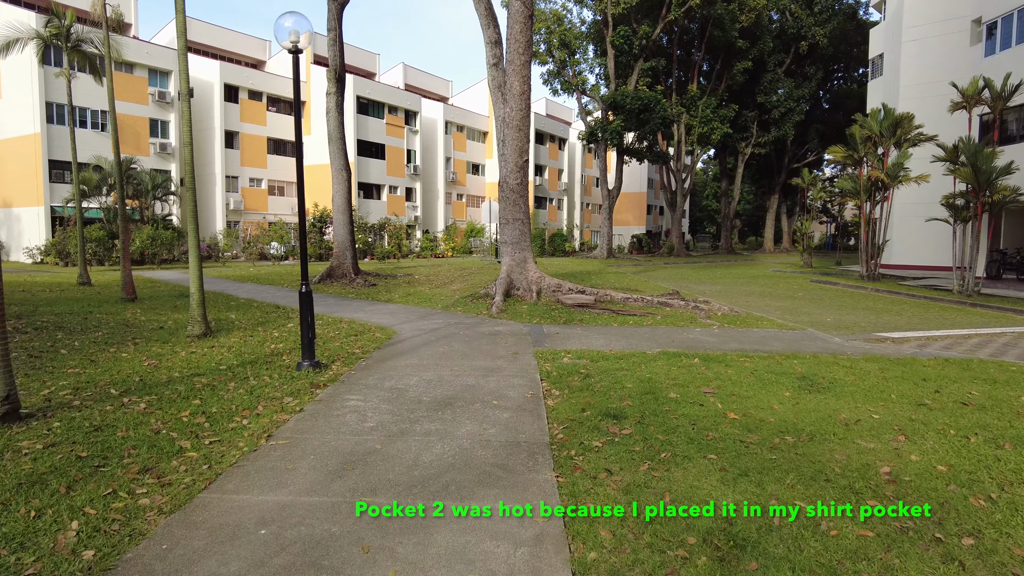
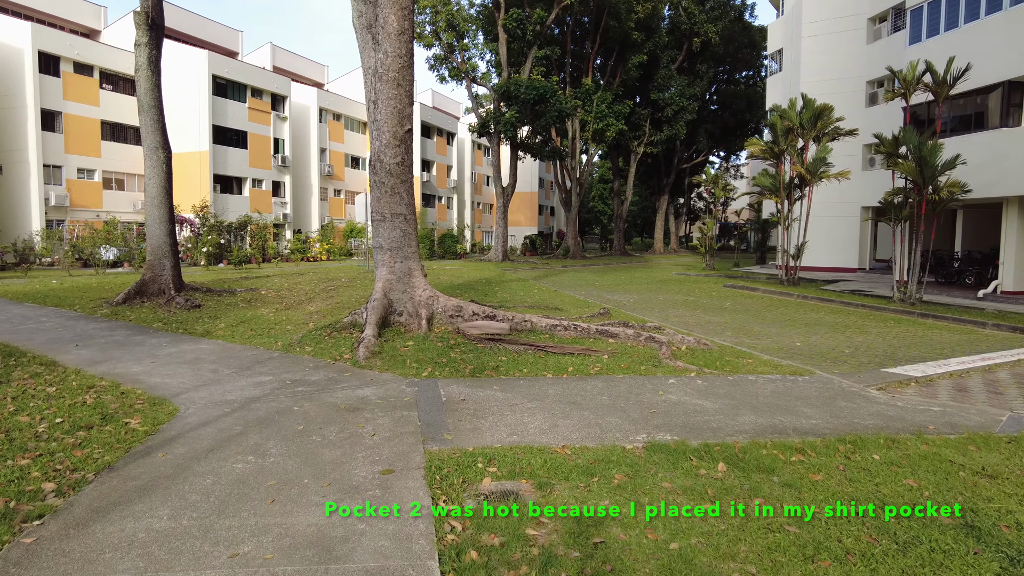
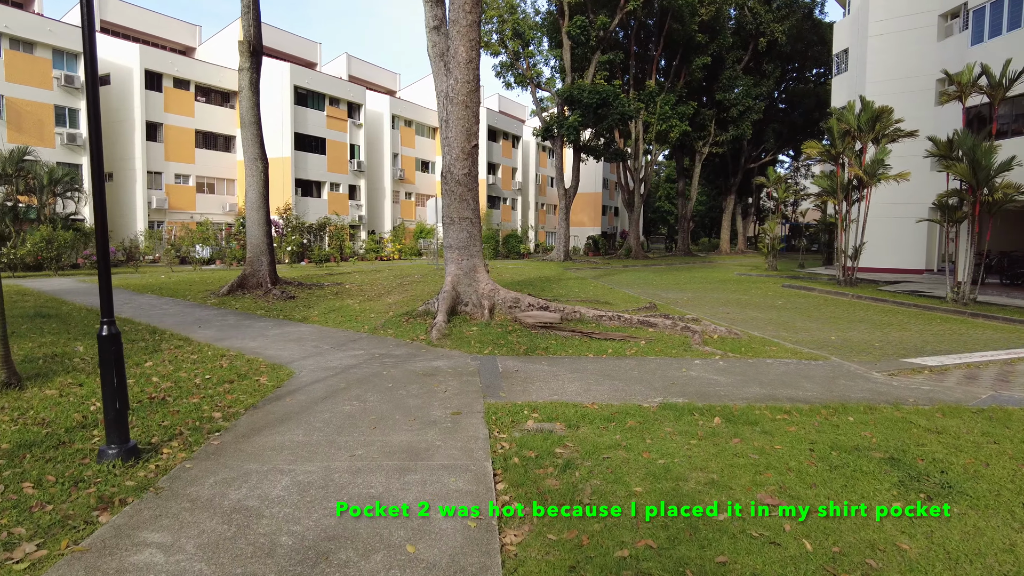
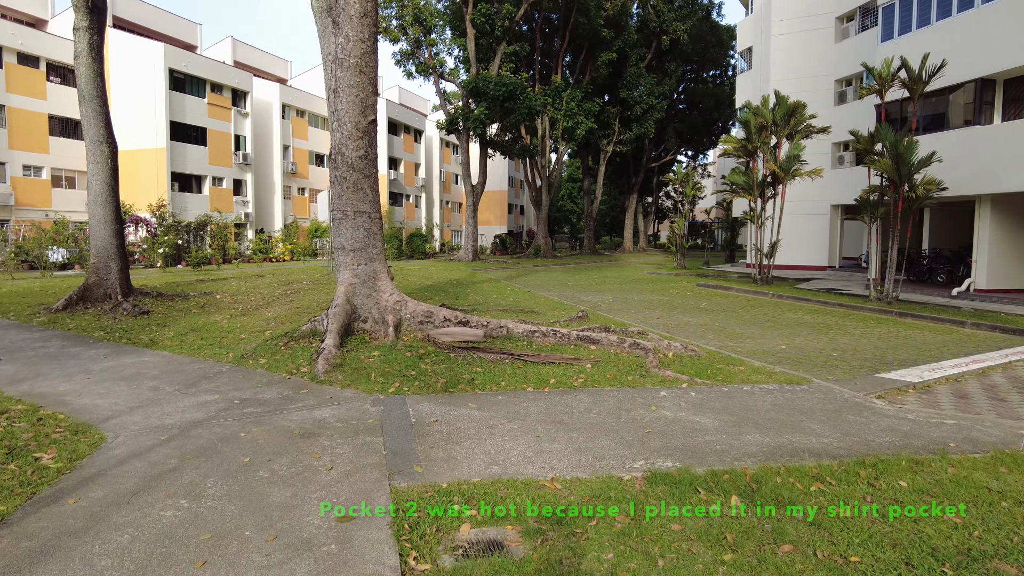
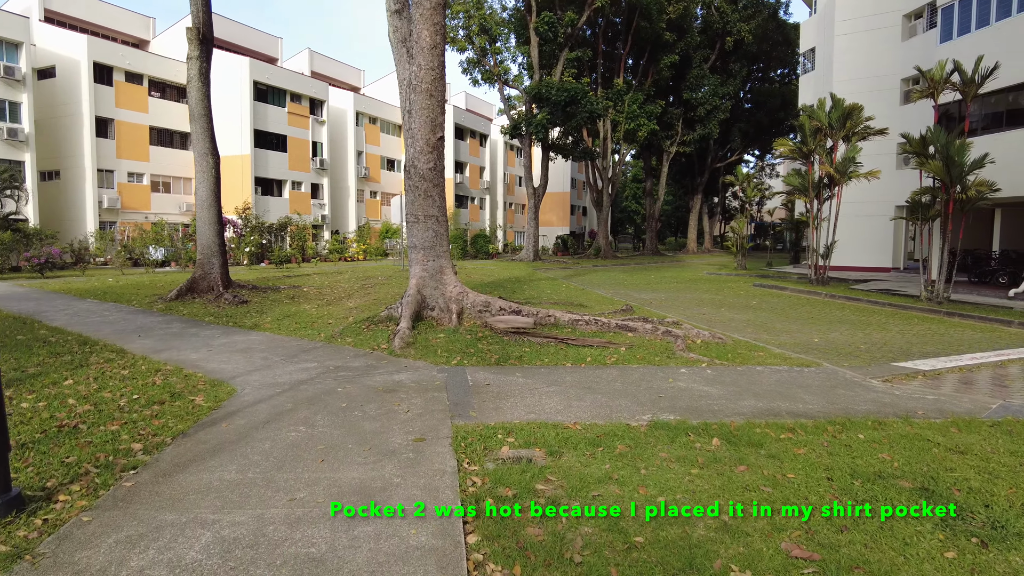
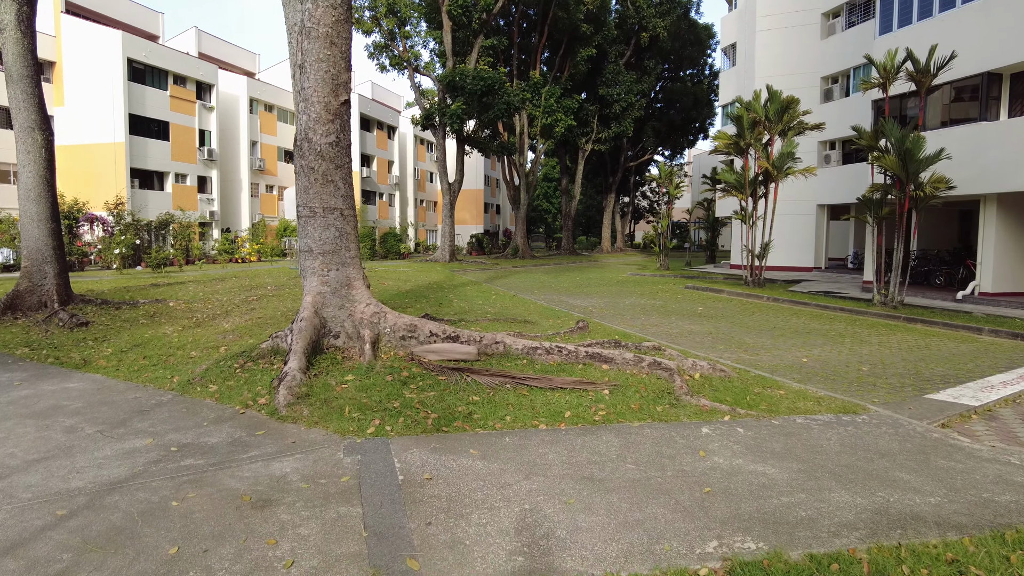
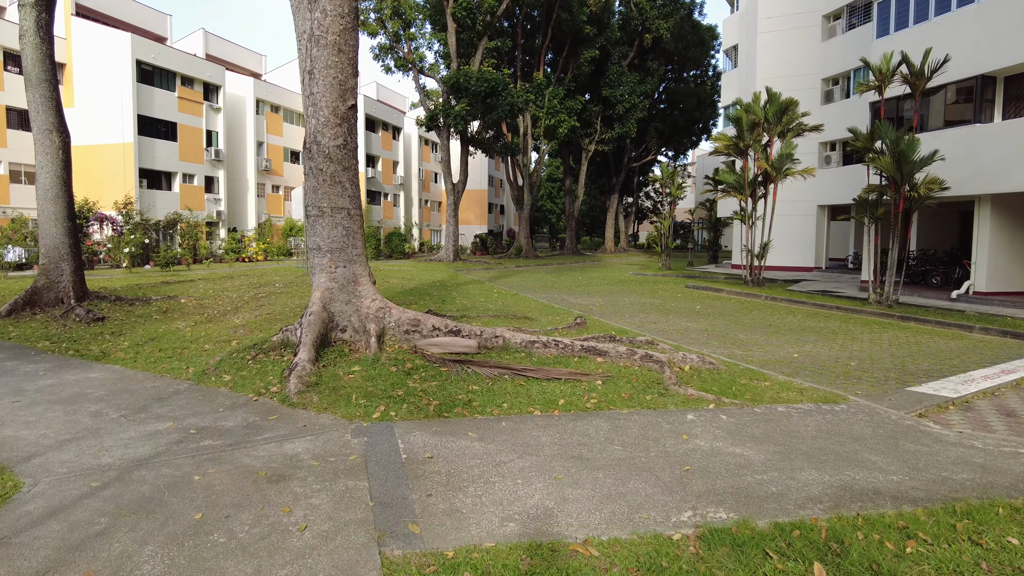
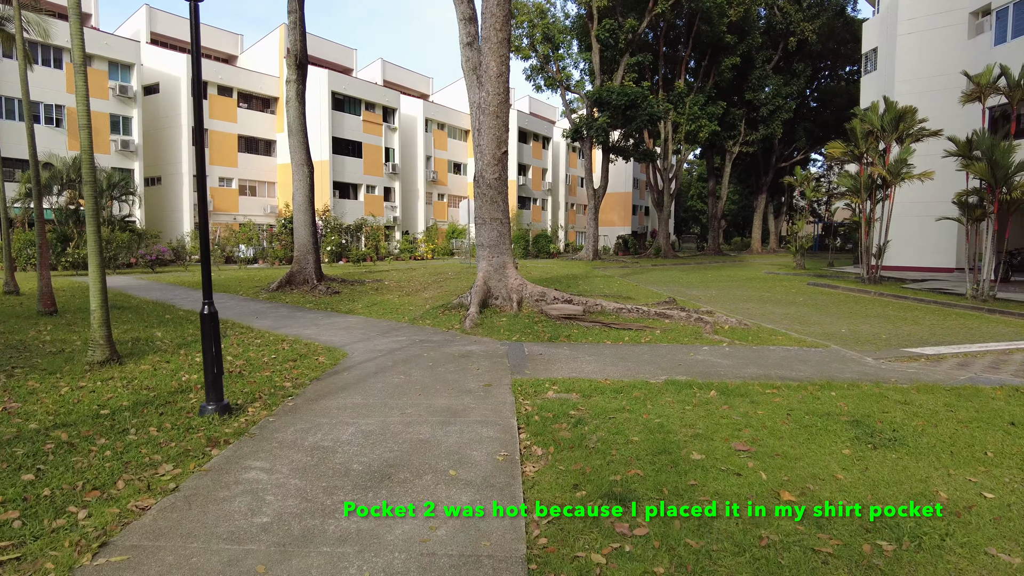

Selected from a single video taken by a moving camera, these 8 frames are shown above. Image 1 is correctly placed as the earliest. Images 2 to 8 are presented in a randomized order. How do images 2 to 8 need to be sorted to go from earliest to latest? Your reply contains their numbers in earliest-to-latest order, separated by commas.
8, 3, 5, 2, 4, 7, 6
